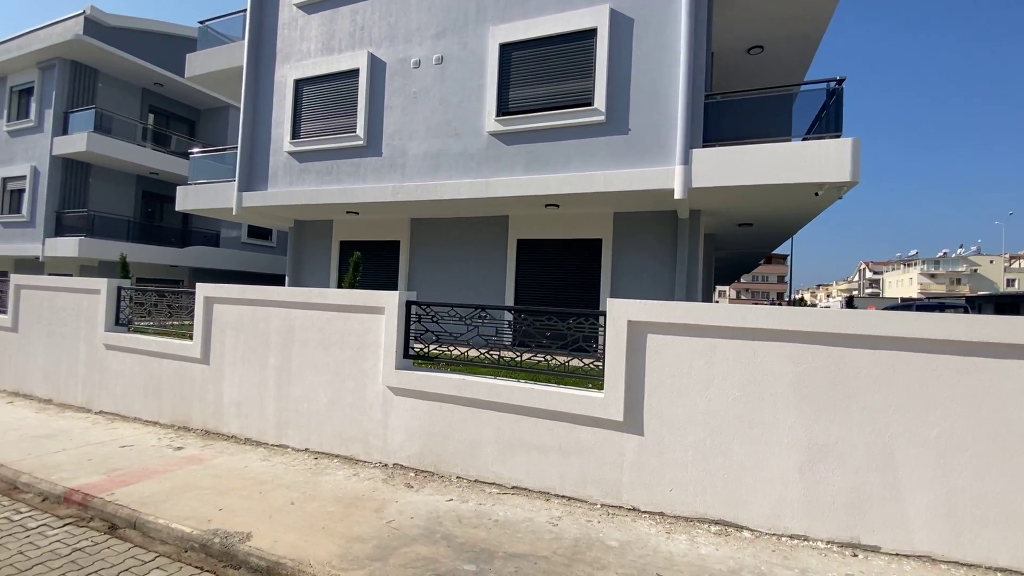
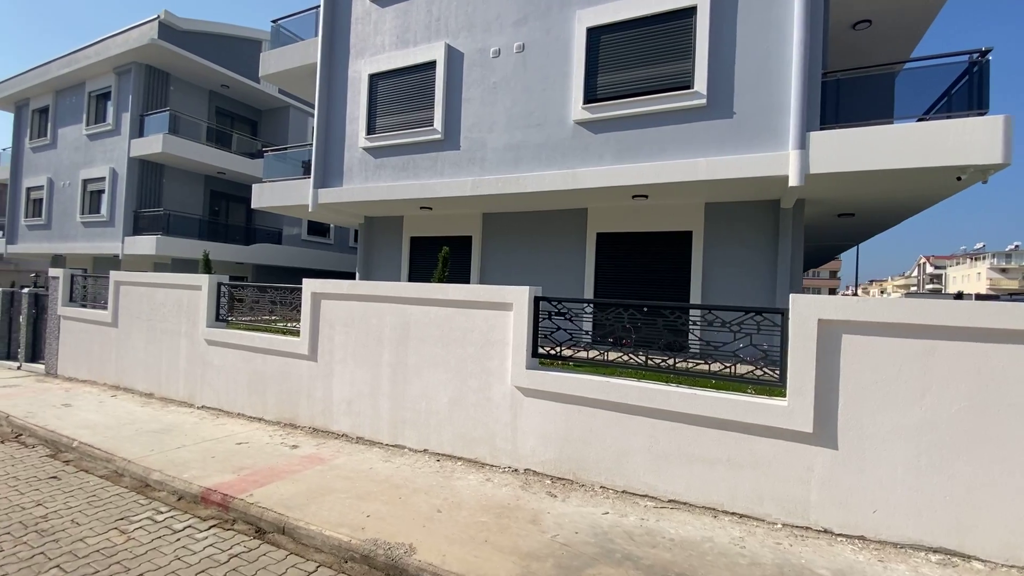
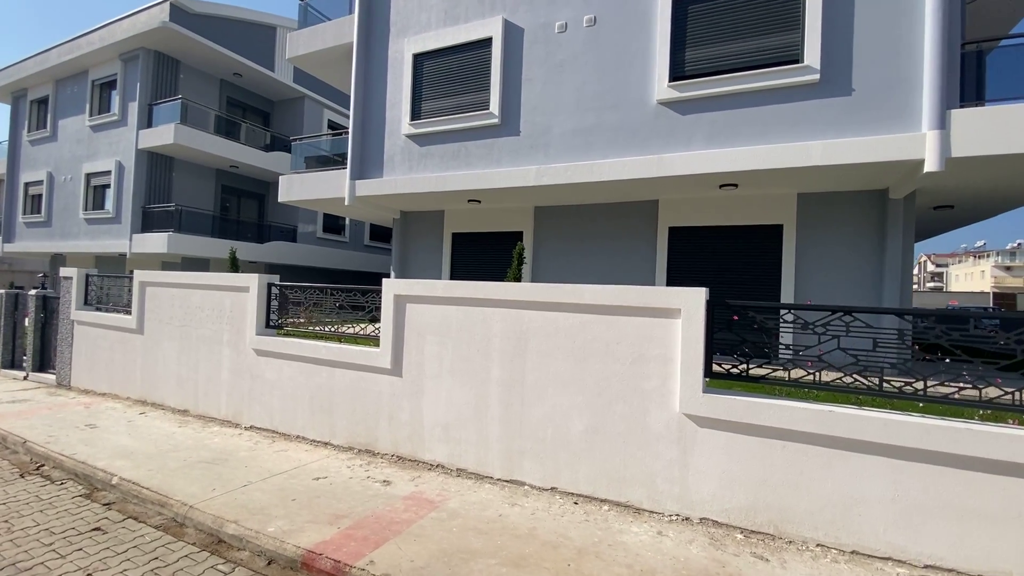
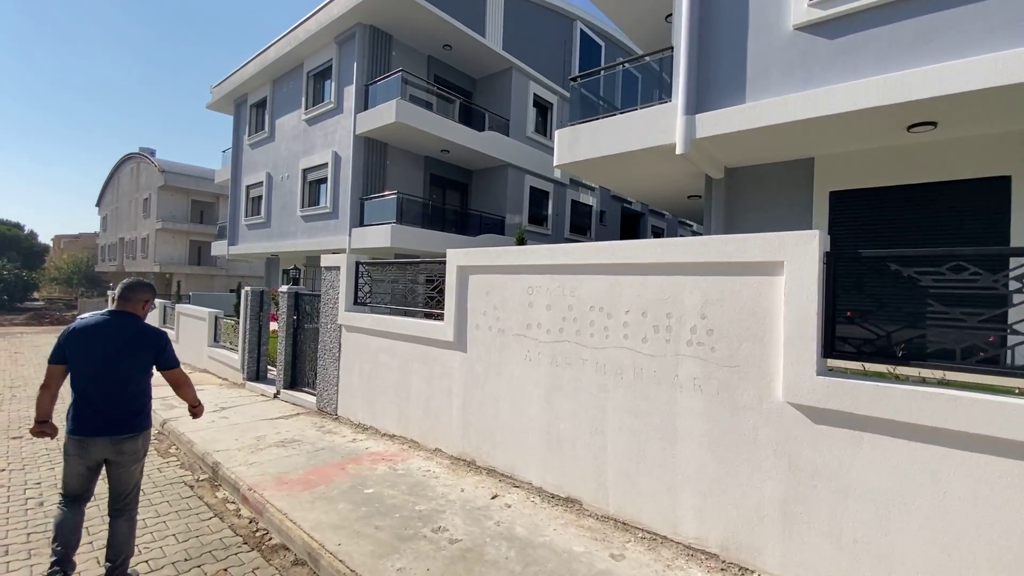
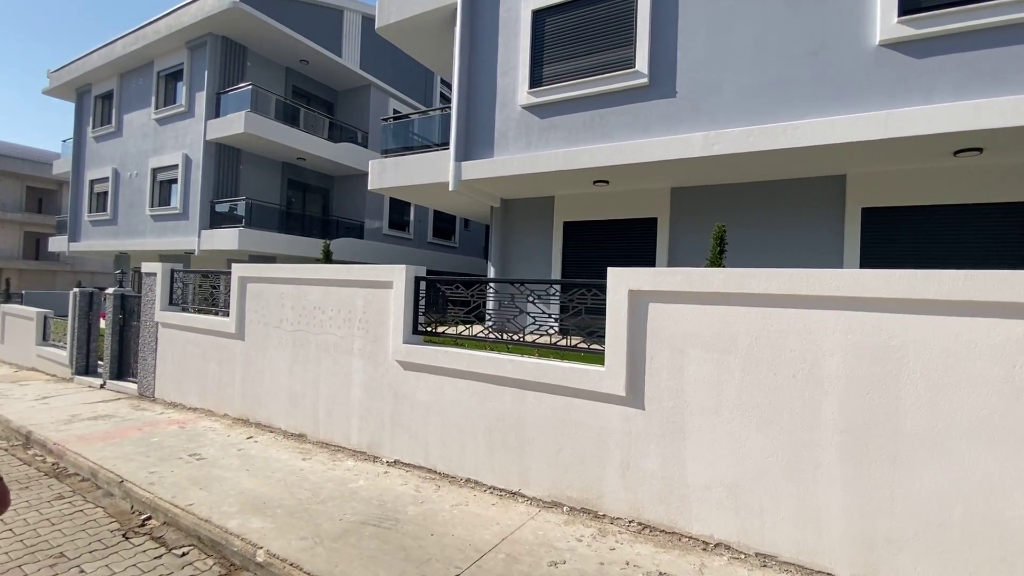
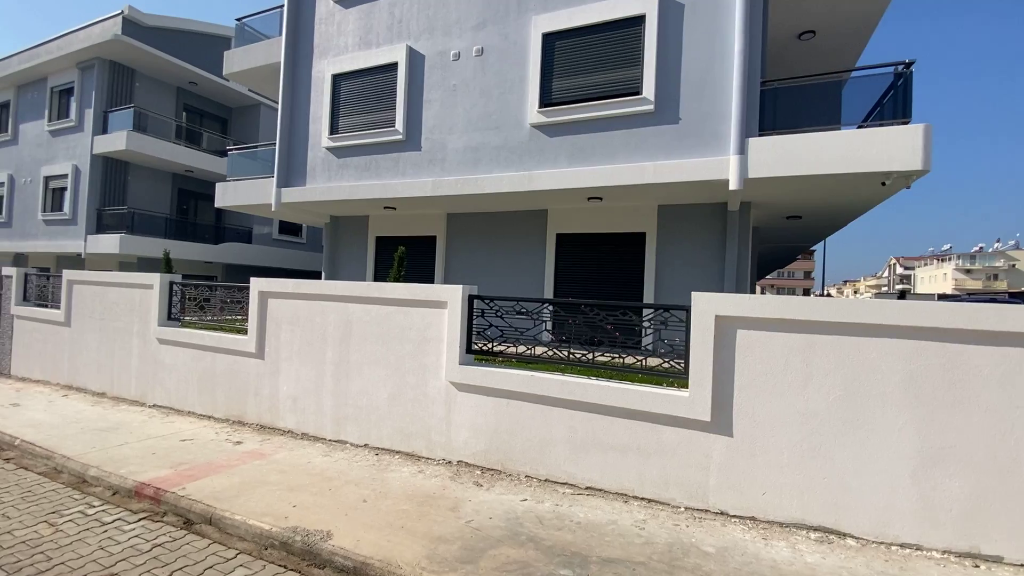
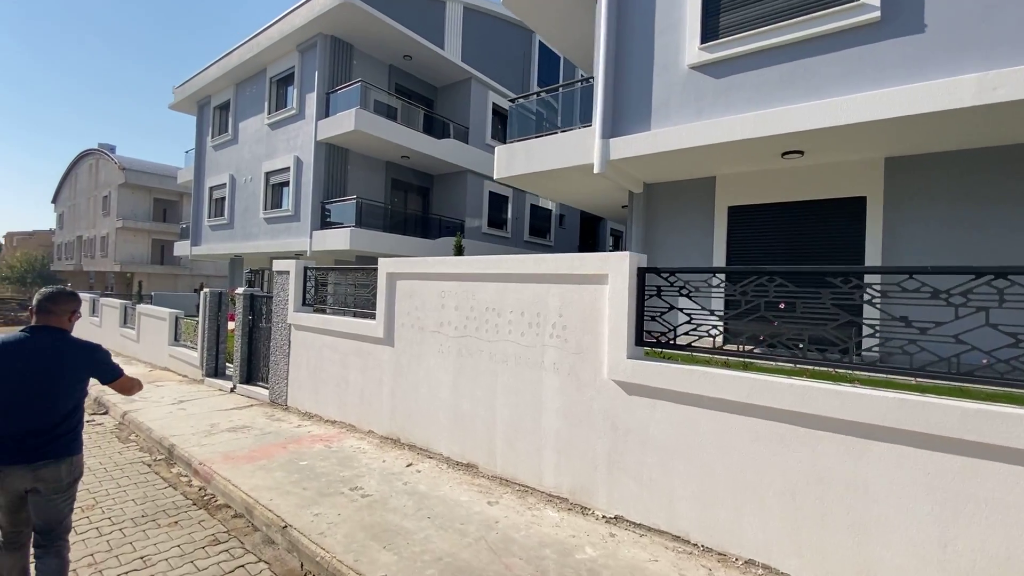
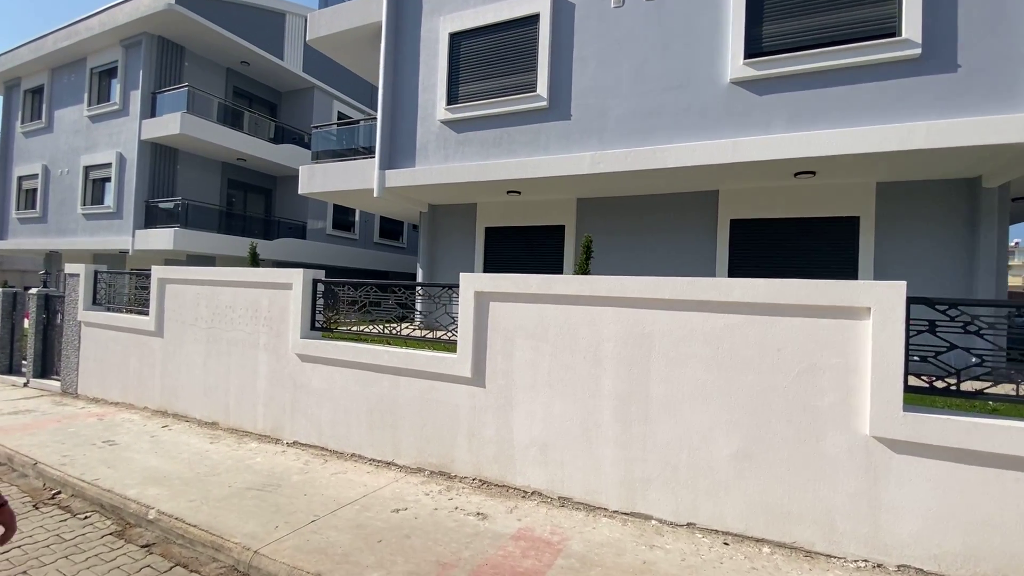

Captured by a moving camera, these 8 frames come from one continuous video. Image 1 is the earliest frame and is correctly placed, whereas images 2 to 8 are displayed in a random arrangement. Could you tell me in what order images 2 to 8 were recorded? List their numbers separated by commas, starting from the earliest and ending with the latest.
6, 2, 3, 8, 5, 7, 4
